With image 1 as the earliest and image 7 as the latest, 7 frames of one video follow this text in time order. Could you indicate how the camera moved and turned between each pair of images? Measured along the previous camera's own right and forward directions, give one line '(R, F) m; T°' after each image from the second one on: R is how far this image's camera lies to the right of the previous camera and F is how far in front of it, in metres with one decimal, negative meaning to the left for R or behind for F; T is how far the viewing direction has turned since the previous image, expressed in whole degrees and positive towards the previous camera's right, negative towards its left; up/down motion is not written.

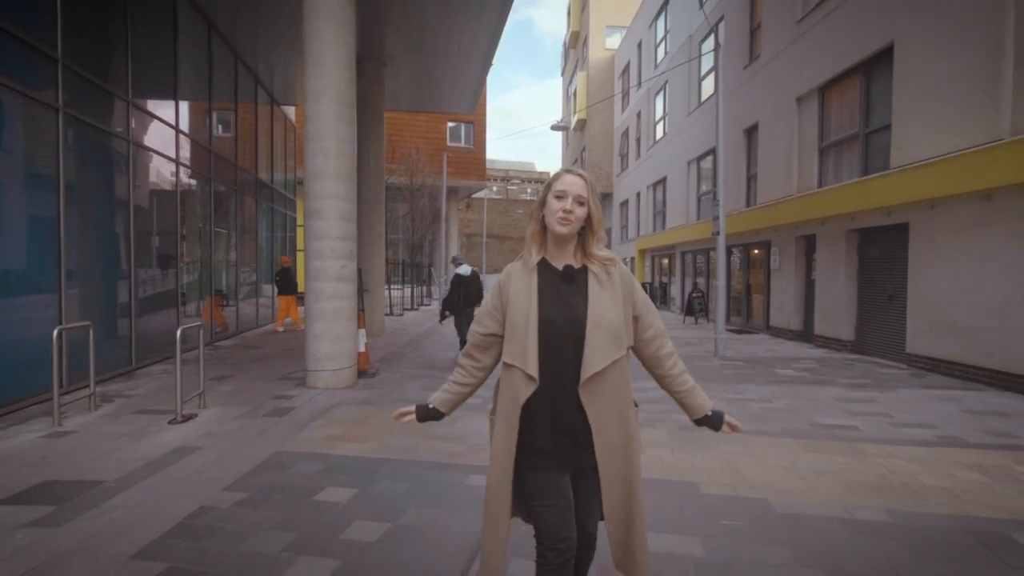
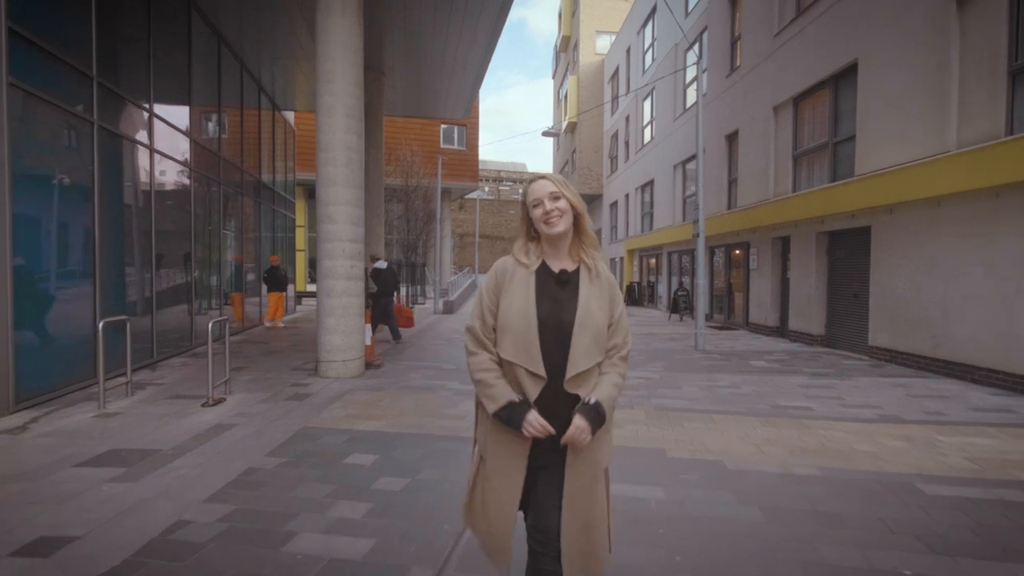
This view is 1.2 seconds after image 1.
(0.0, -0.8) m; +1°
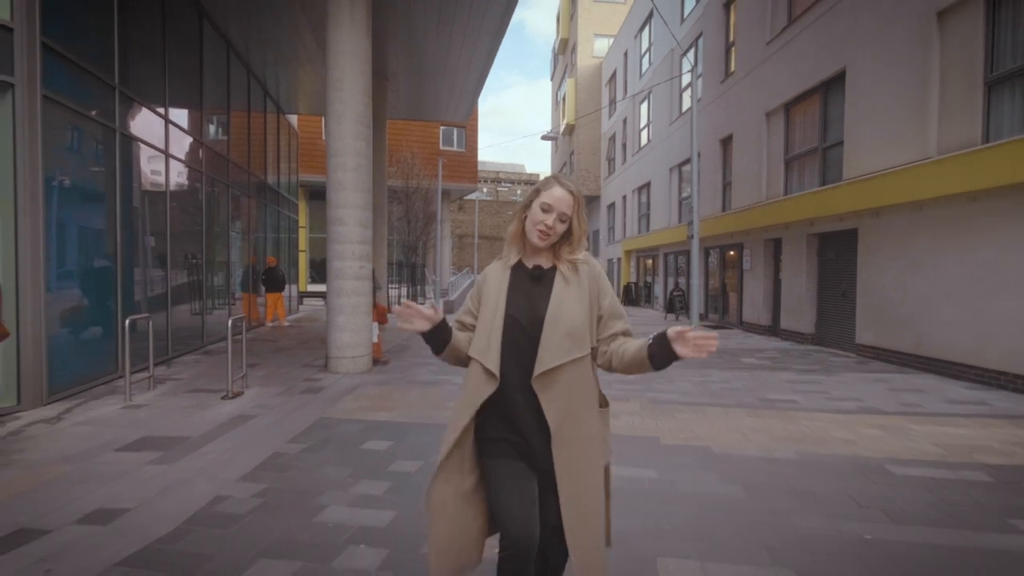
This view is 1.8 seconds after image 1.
(-0.1, -0.4) m; 0°
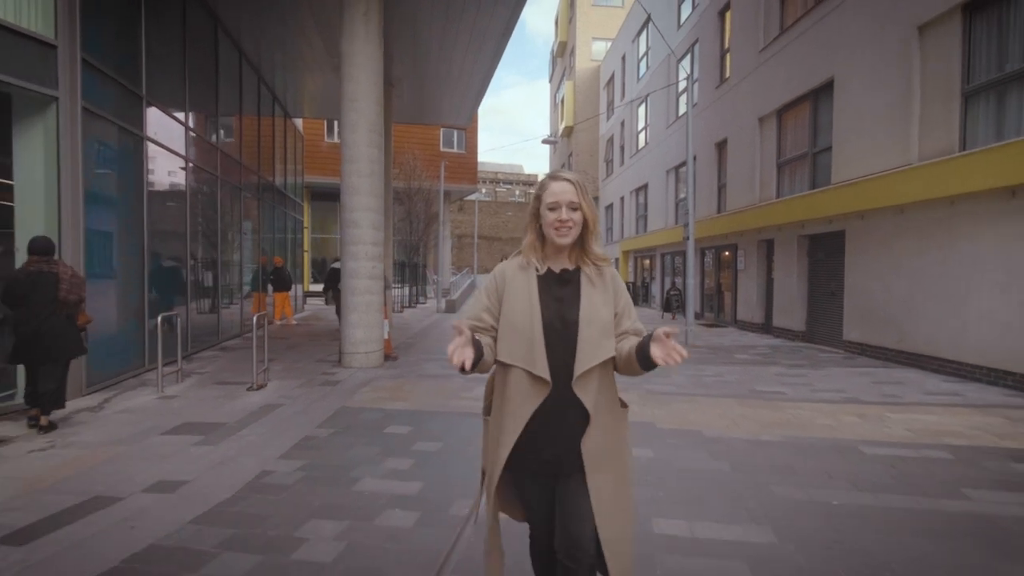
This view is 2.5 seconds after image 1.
(-0.1, -0.5) m; 0°
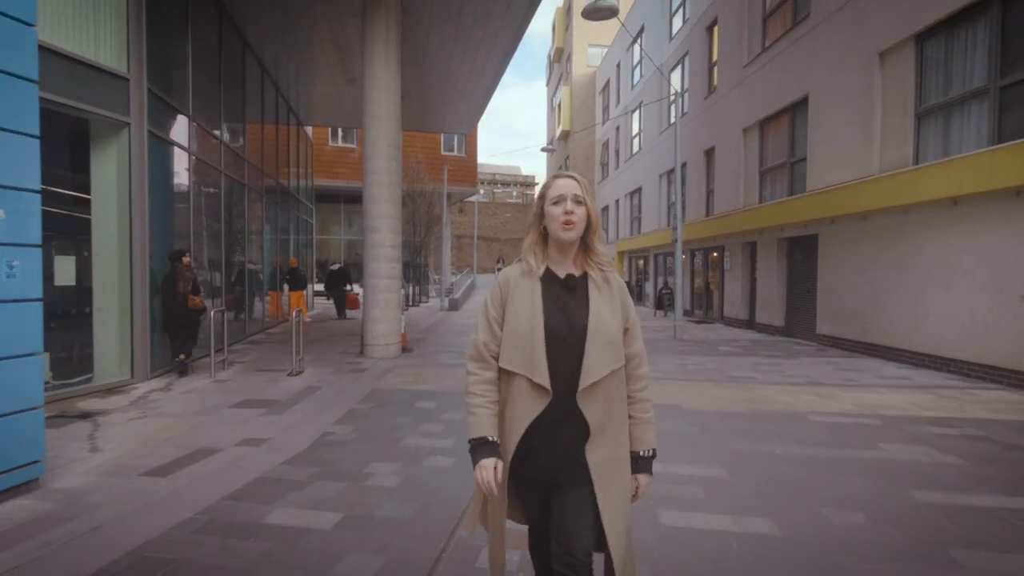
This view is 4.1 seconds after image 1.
(-0.1, -1.1) m; 0°
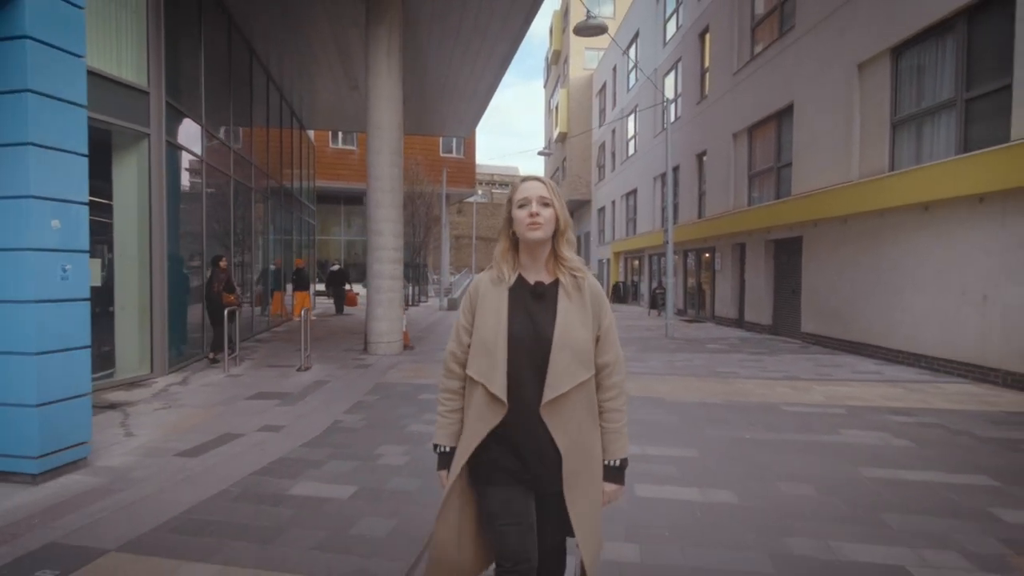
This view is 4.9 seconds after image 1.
(0.0, -0.5) m; 0°
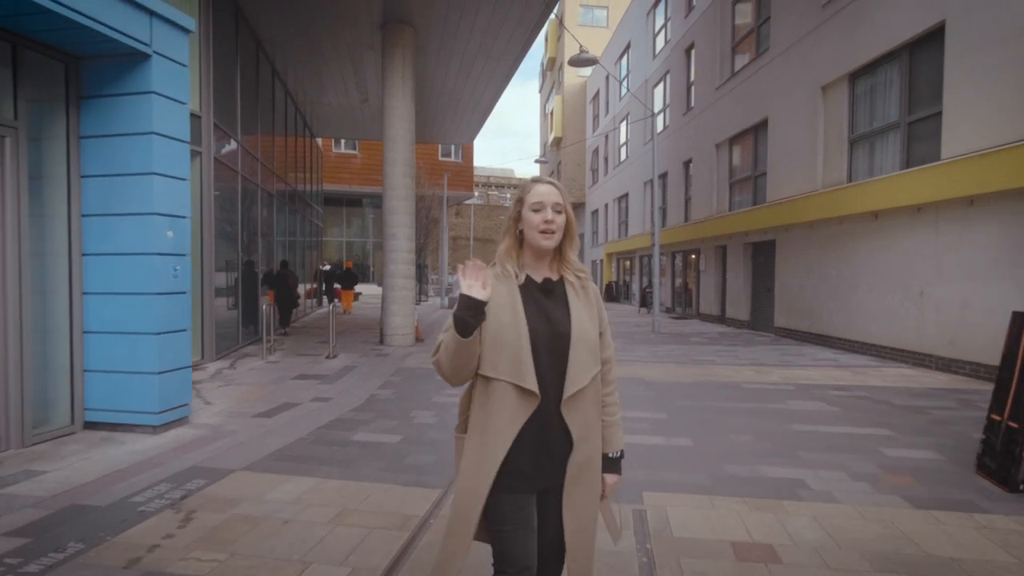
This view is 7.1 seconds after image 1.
(-0.1, -1.3) m; 0°
